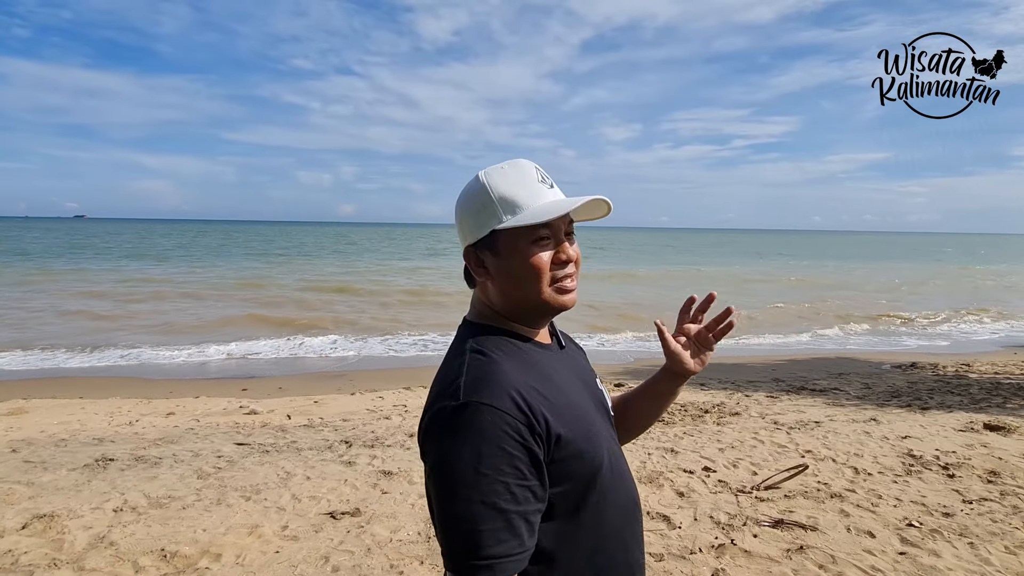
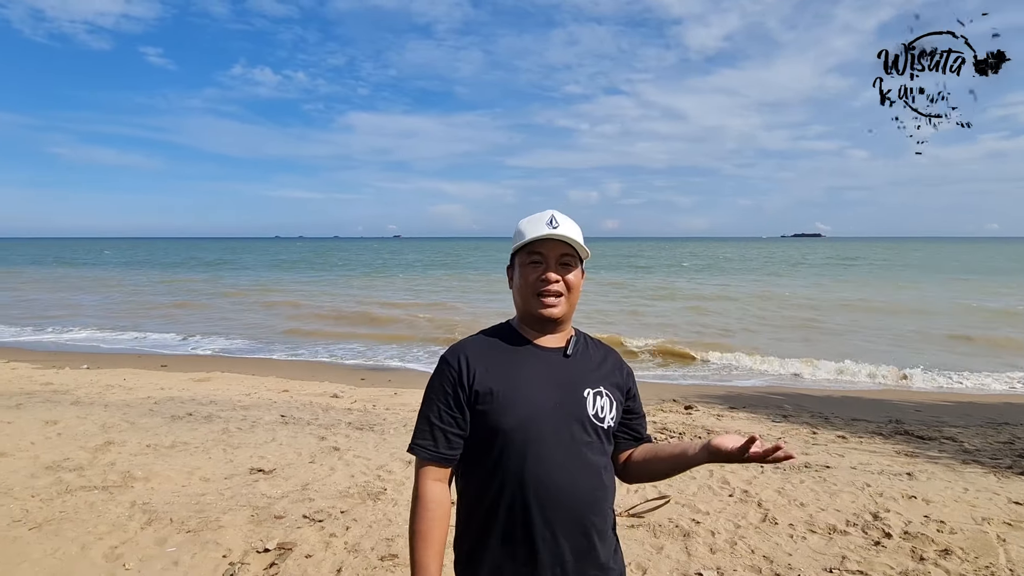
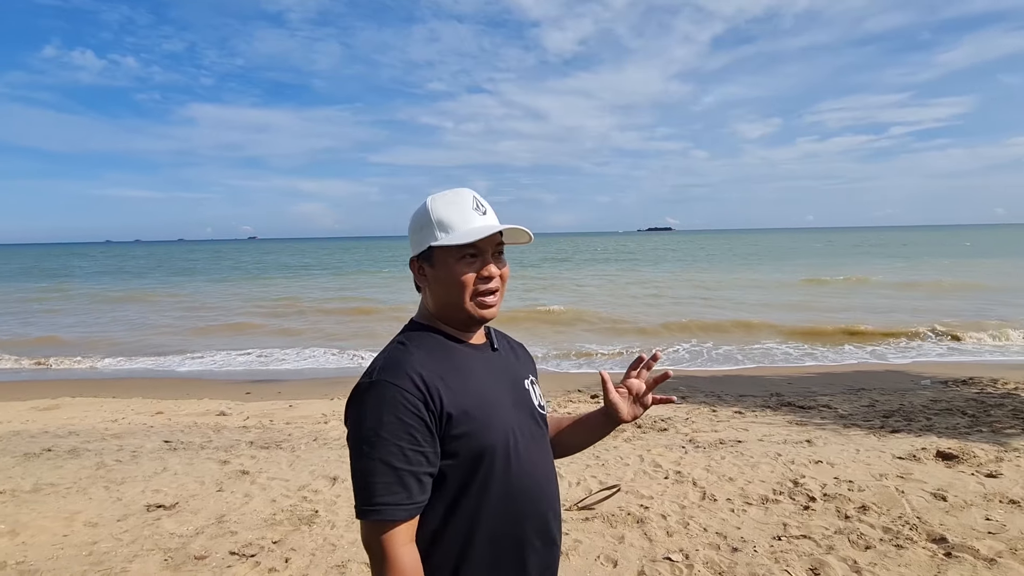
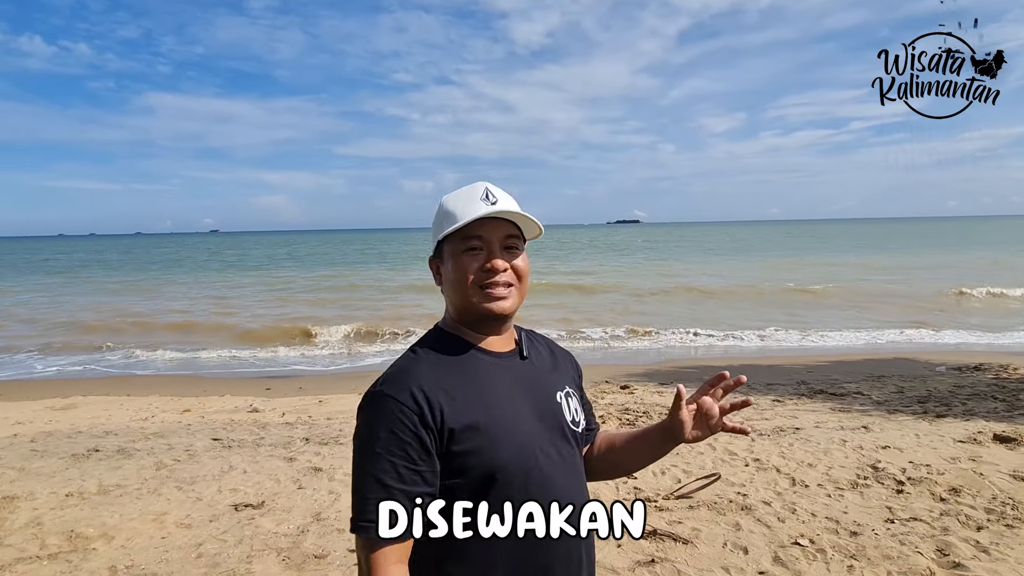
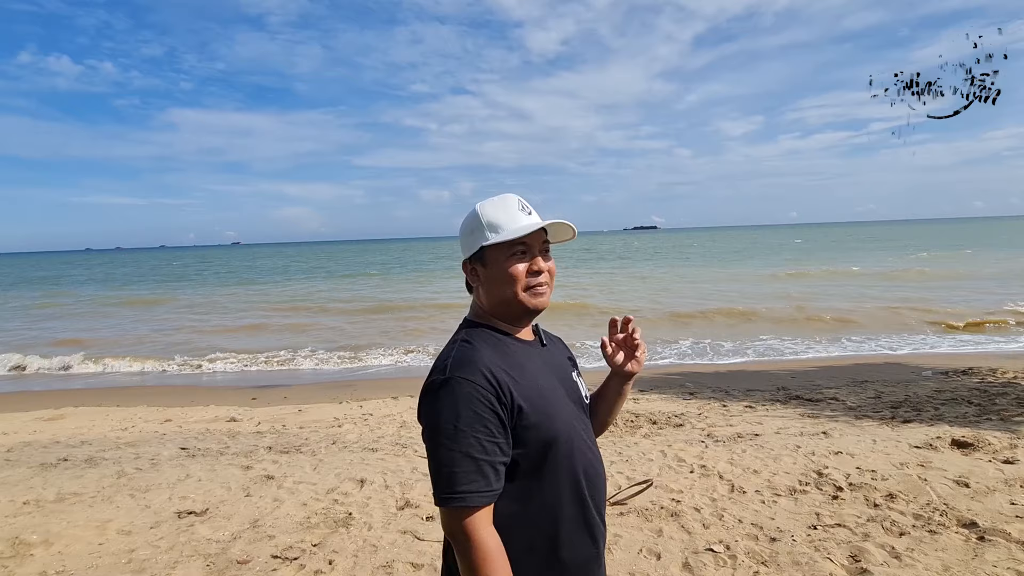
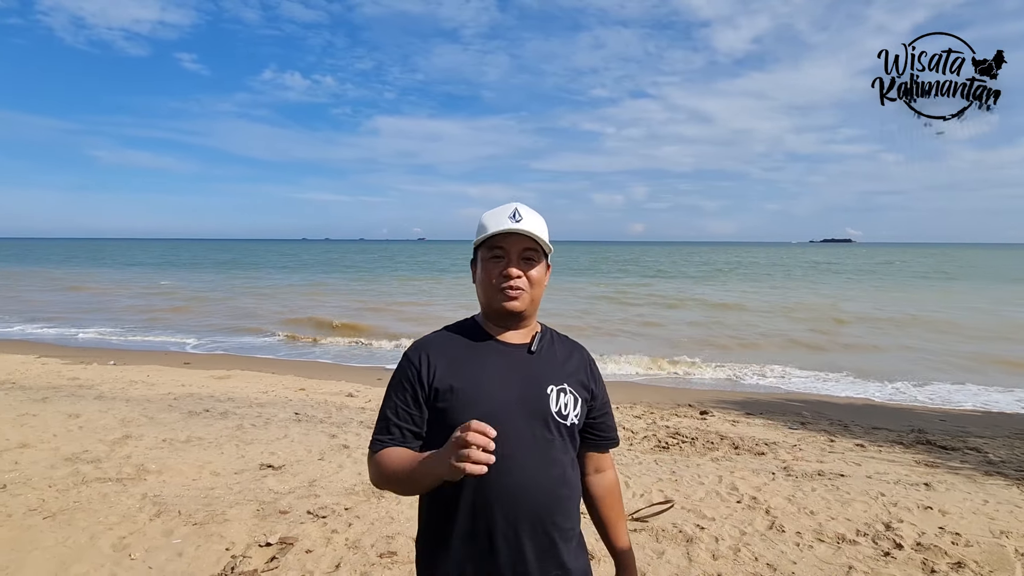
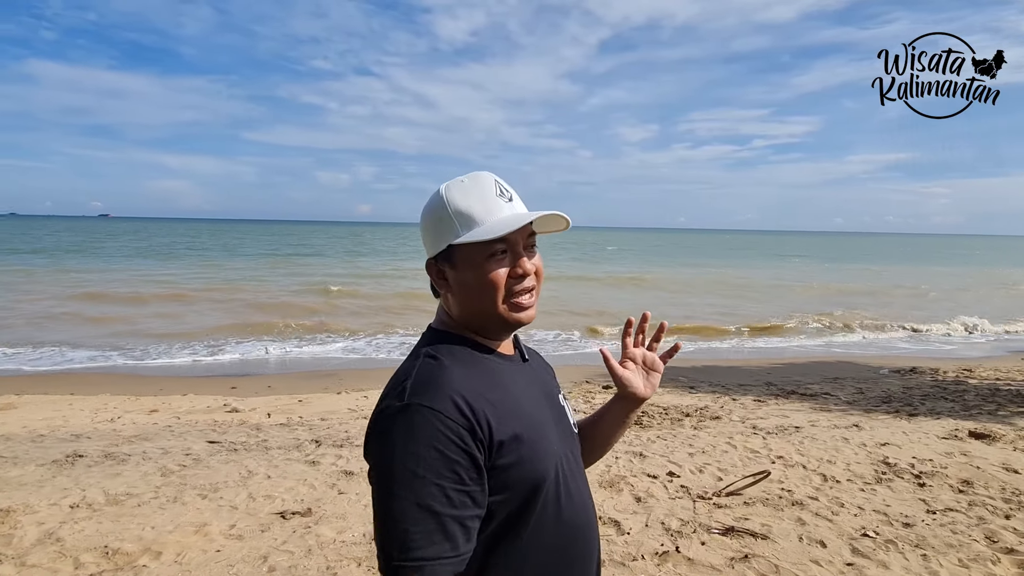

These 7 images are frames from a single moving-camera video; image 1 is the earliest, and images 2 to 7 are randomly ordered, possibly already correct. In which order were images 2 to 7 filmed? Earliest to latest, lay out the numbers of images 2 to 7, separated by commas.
7, 4, 5, 3, 2, 6
